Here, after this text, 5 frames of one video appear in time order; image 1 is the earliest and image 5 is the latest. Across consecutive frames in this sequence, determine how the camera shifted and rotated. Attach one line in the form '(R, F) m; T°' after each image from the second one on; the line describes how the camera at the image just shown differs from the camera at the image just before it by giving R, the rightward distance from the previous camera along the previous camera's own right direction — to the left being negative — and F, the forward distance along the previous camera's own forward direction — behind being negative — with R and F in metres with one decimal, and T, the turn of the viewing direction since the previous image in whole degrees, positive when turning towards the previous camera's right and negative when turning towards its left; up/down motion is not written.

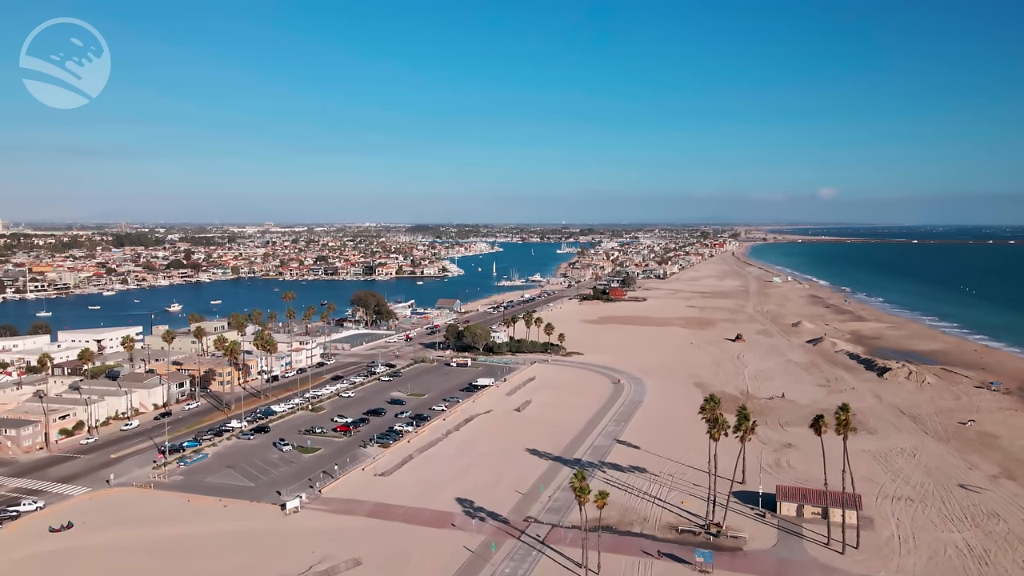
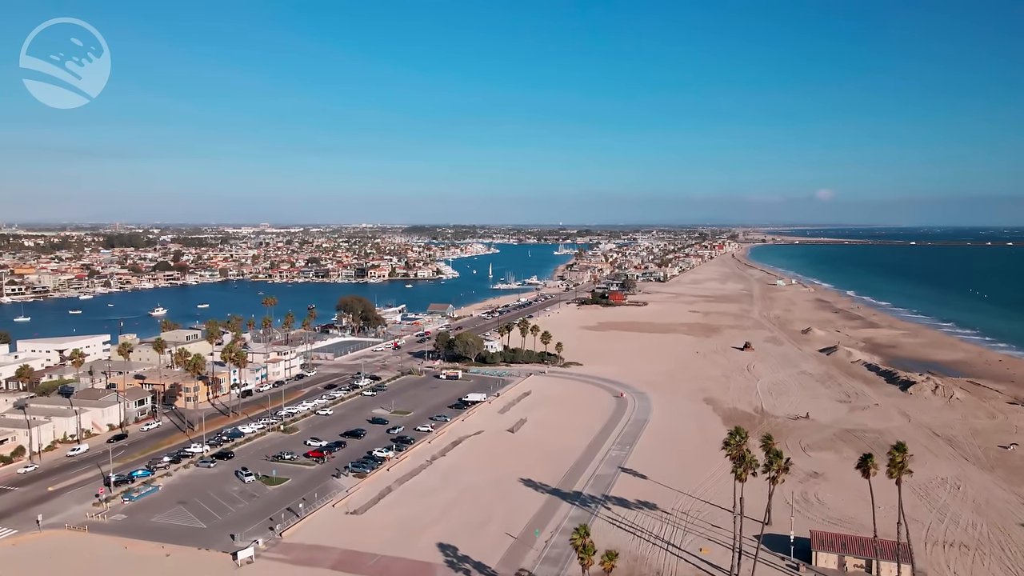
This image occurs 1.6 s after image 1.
(+0.2, +2.9) m; 0°
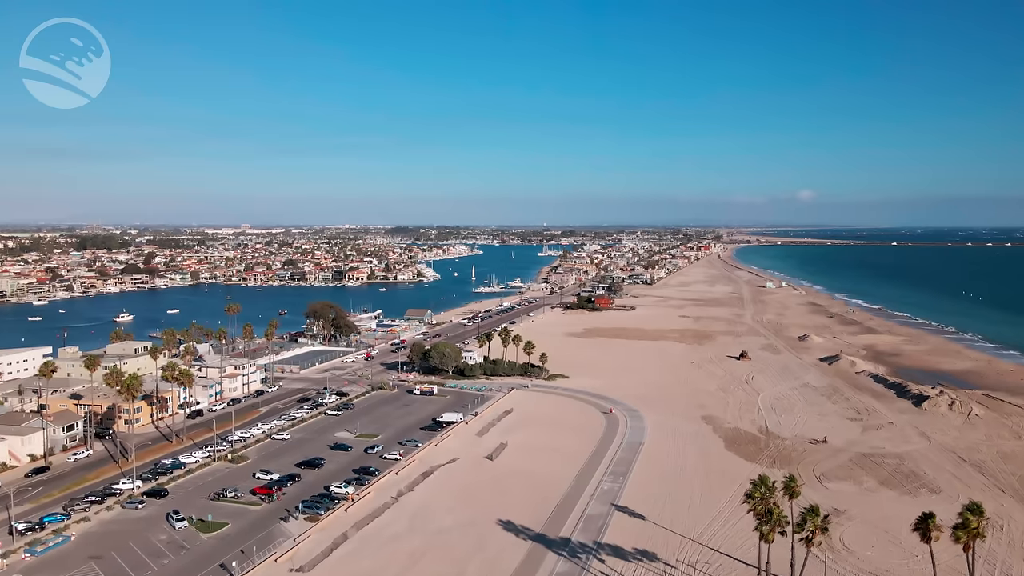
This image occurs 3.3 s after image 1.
(+0.2, +3.1) m; +1°
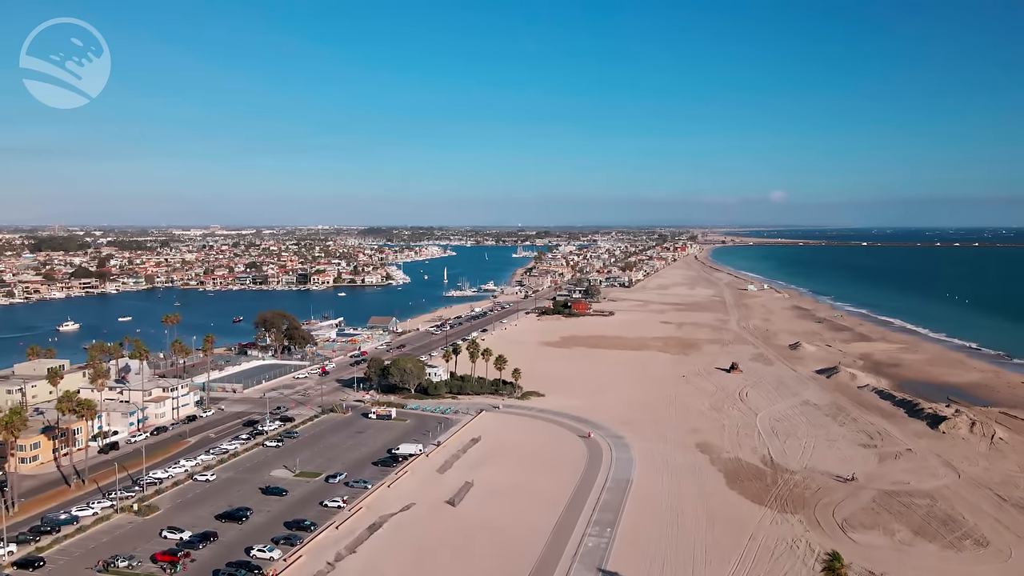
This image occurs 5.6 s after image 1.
(+0.3, +3.9) m; +2°
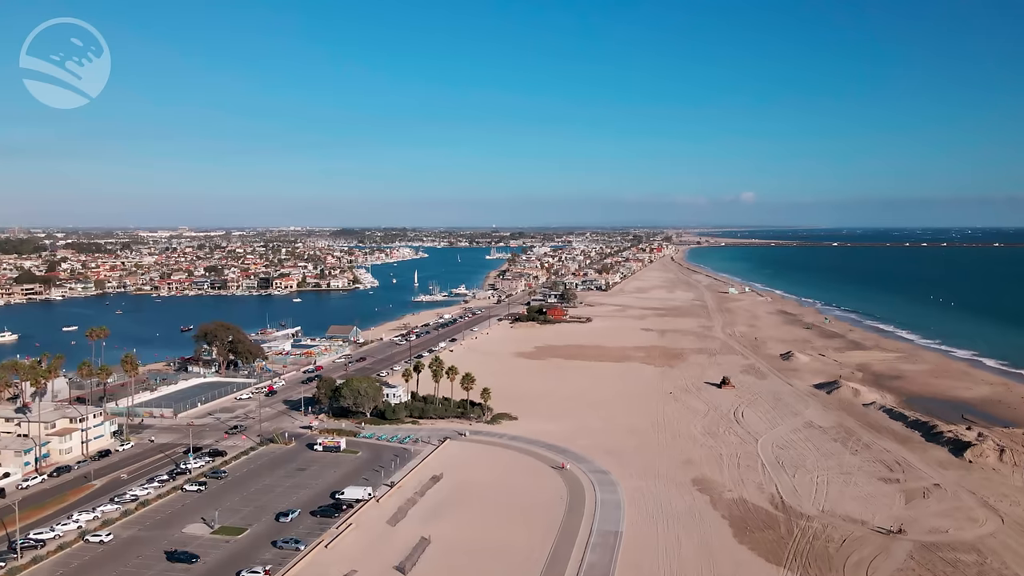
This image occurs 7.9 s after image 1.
(+0.3, +3.8) m; +2°
